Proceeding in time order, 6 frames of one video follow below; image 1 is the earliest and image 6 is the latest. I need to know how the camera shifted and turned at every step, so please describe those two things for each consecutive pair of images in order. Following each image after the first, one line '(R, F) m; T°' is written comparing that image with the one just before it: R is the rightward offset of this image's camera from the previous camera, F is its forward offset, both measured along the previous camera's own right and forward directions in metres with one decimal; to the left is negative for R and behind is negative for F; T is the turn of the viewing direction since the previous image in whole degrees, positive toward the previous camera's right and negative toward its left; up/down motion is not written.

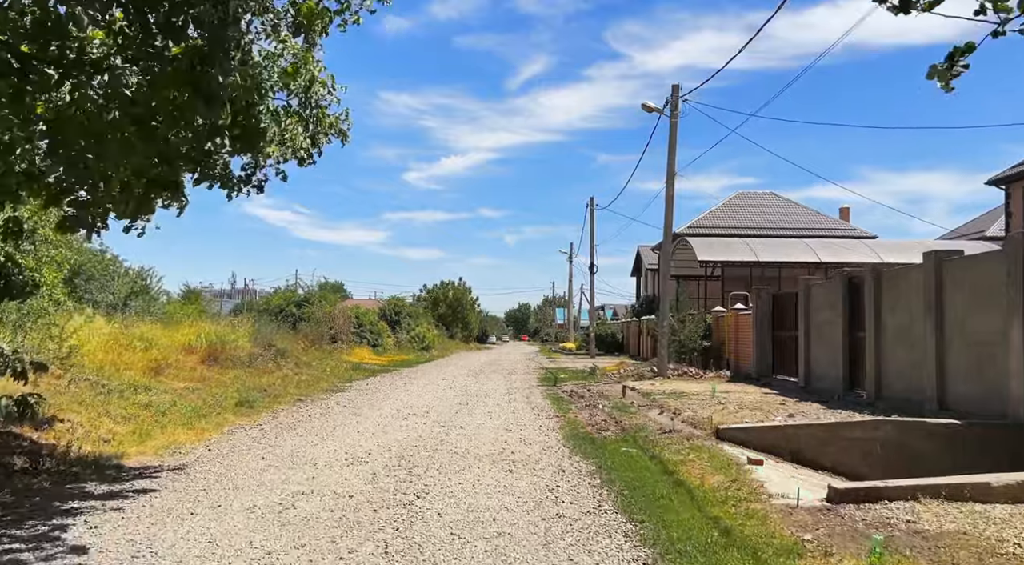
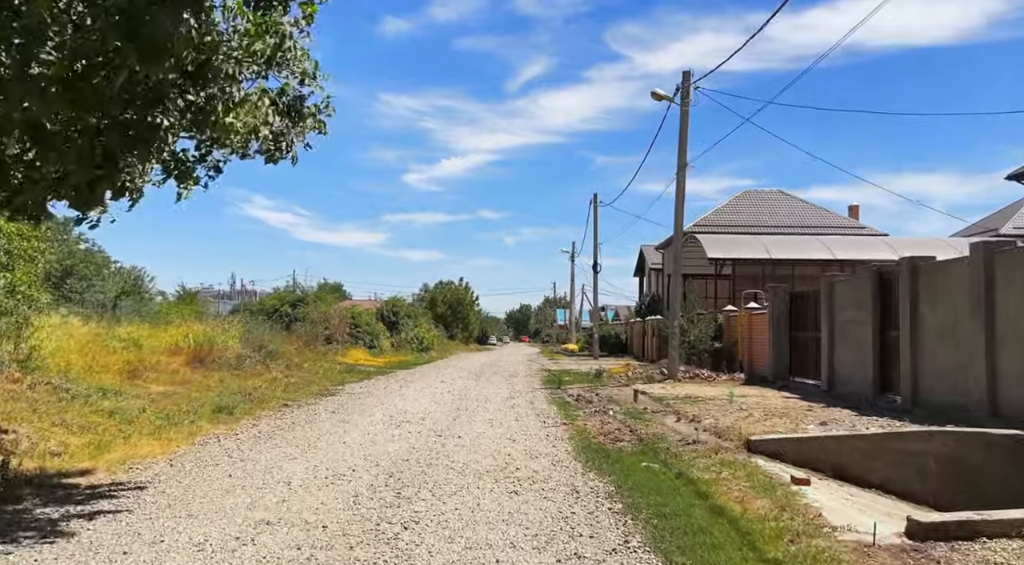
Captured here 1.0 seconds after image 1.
(0.0, +1.2) m; 0°
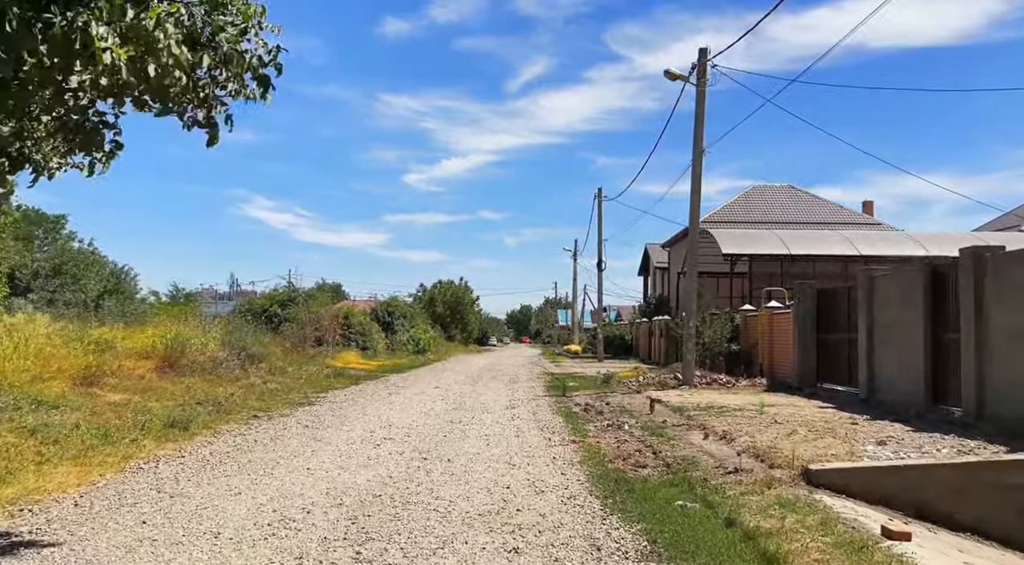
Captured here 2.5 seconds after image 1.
(0.0, +1.9) m; 0°
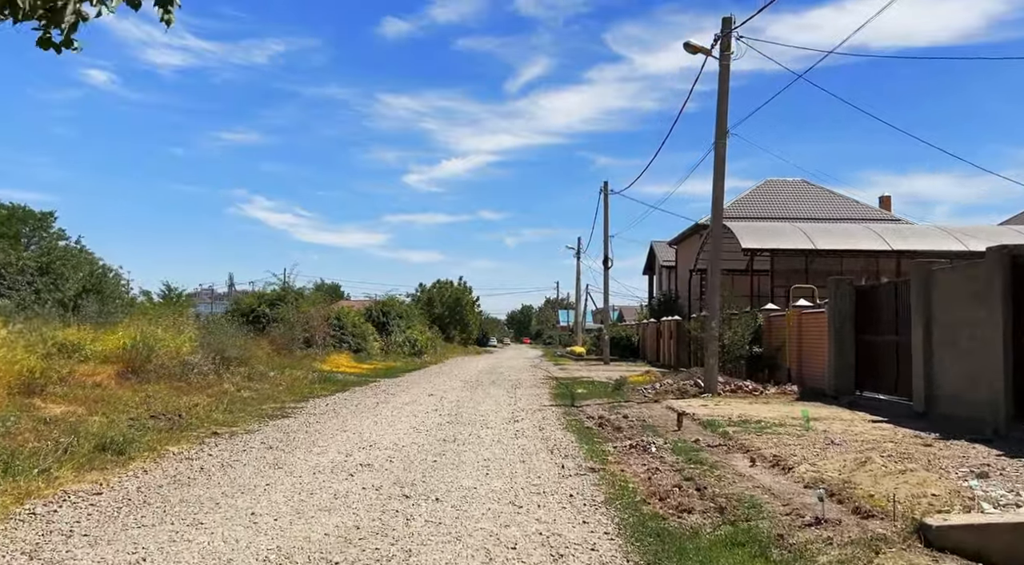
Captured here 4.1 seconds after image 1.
(0.0, +2.1) m; 0°
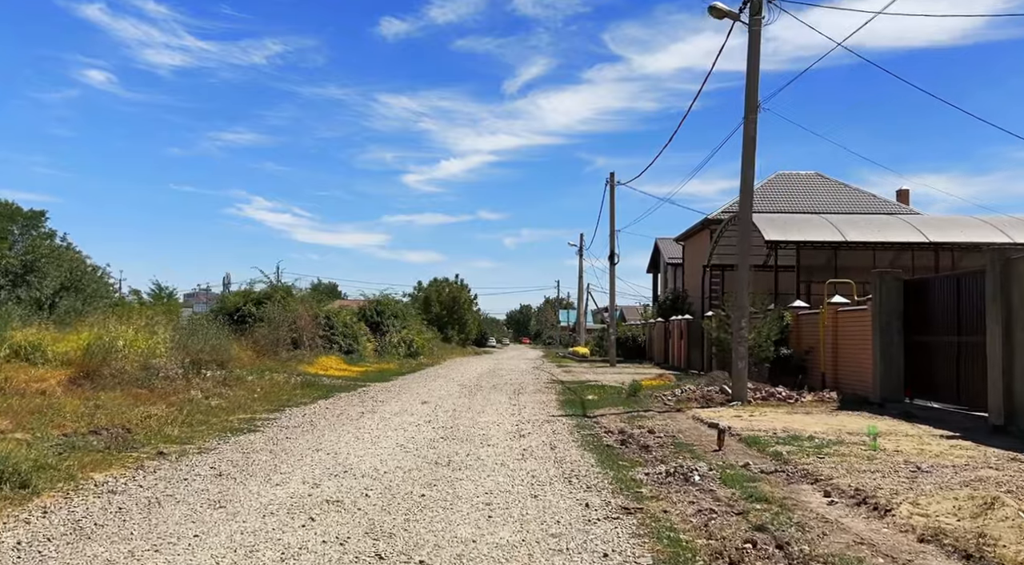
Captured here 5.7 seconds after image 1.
(-0.1, +2.1) m; 0°
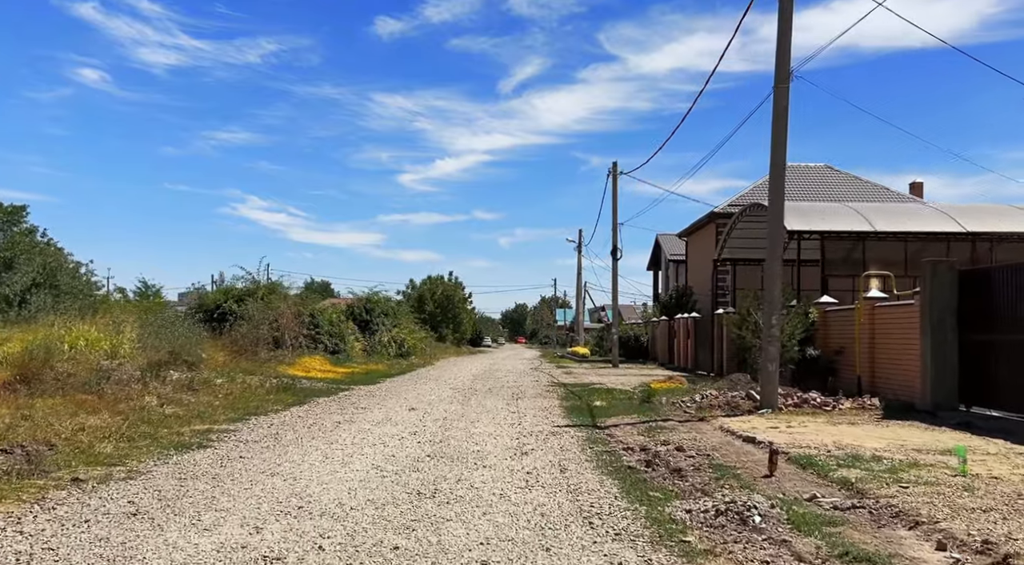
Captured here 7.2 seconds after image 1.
(-0.1, +2.0) m; 0°
